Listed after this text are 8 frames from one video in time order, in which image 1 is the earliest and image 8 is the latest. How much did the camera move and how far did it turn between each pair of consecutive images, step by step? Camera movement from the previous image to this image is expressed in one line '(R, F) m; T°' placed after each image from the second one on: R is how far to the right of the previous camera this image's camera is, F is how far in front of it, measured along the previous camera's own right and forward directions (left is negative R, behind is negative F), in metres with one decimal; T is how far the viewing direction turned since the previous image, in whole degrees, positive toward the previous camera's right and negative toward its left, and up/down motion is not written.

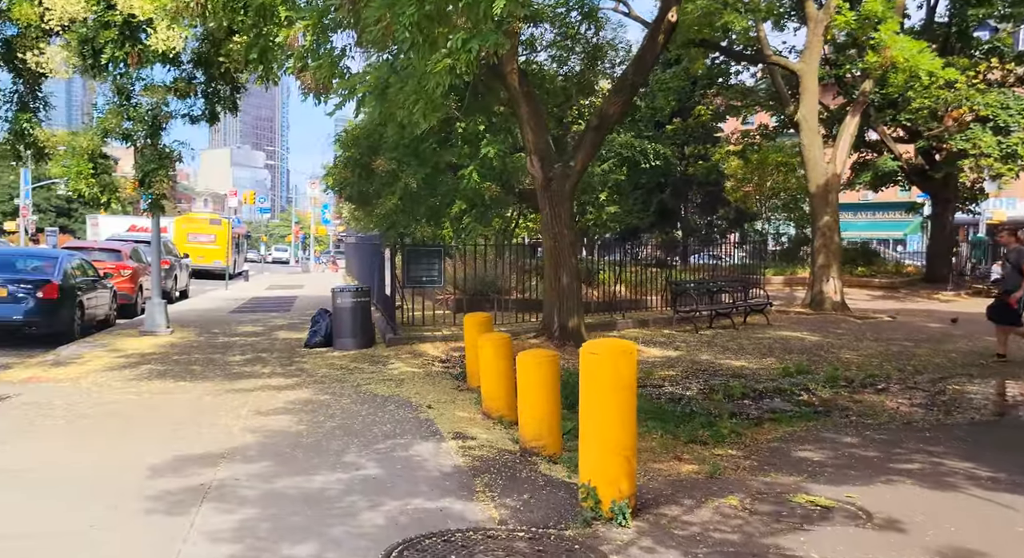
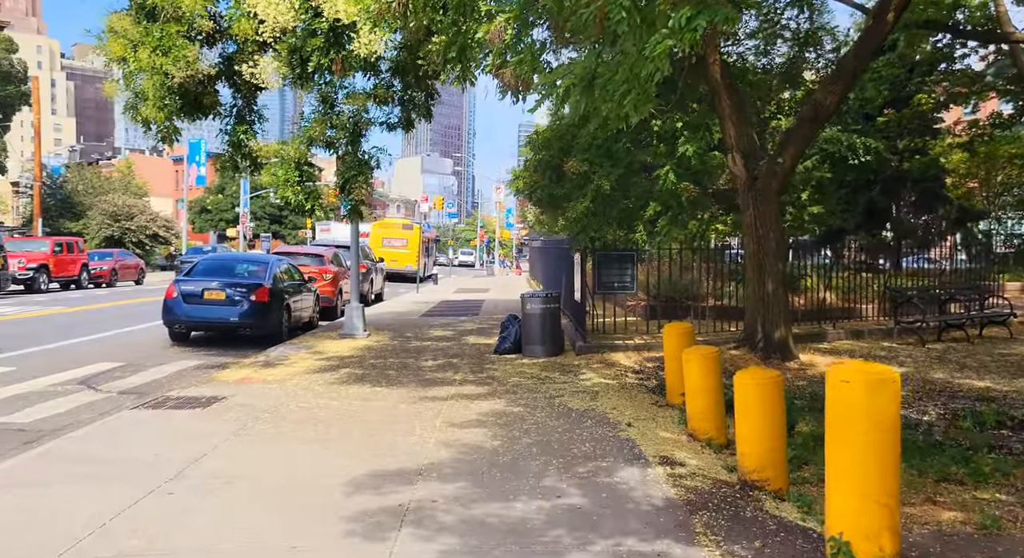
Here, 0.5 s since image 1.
(-0.2, +0.4) m; -12°
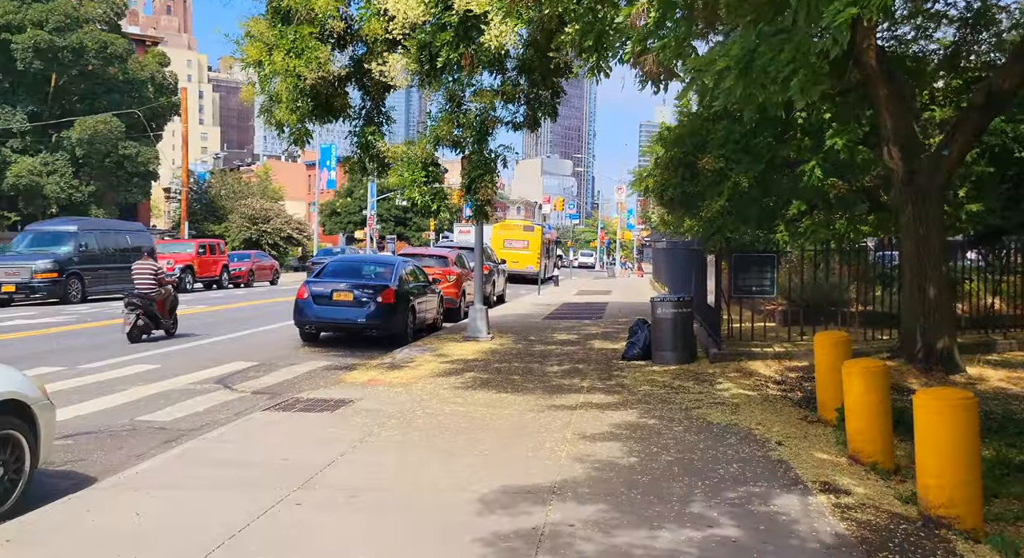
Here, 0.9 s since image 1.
(-0.1, +0.4) m; -8°
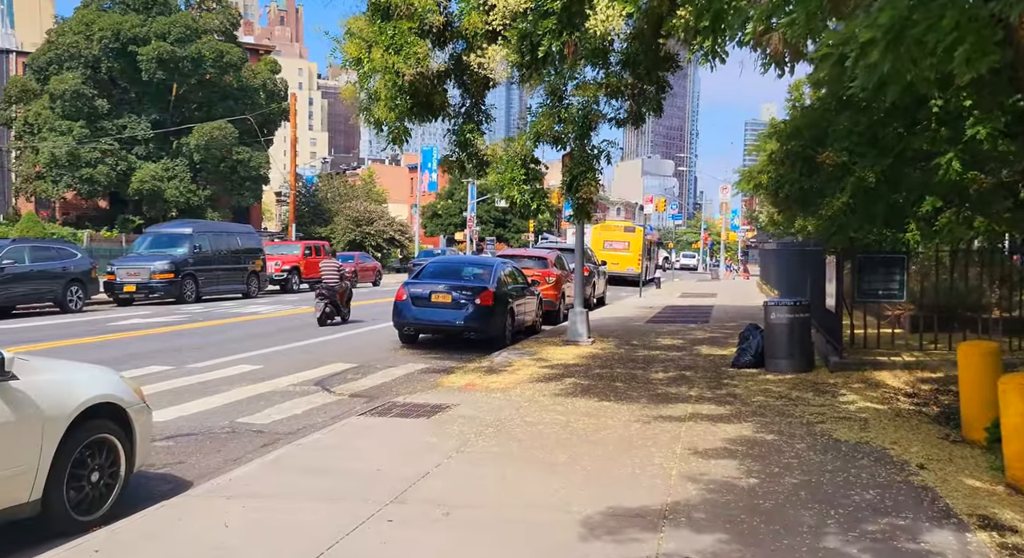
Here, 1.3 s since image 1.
(0.0, +0.4) m; -6°
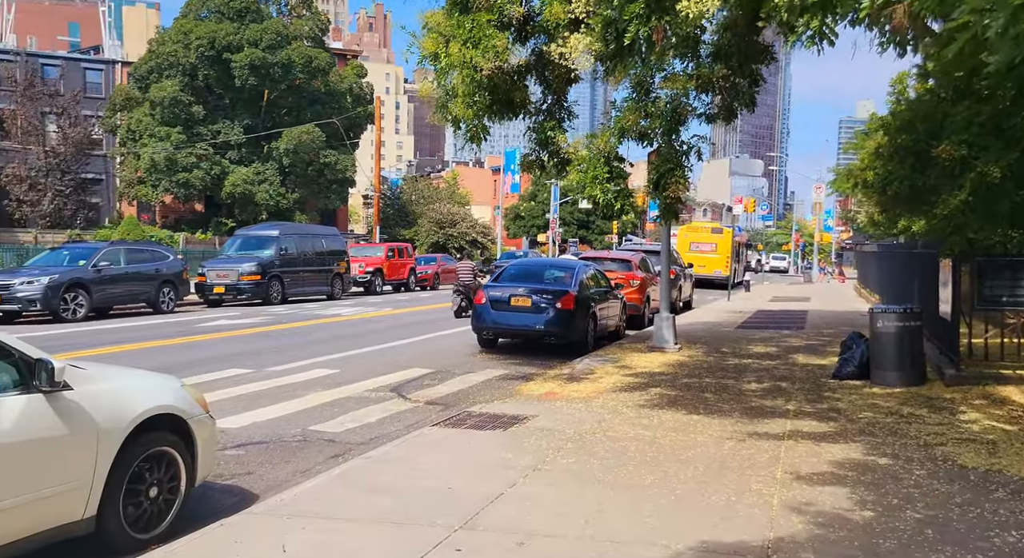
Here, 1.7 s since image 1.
(0.0, +0.5) m; -5°
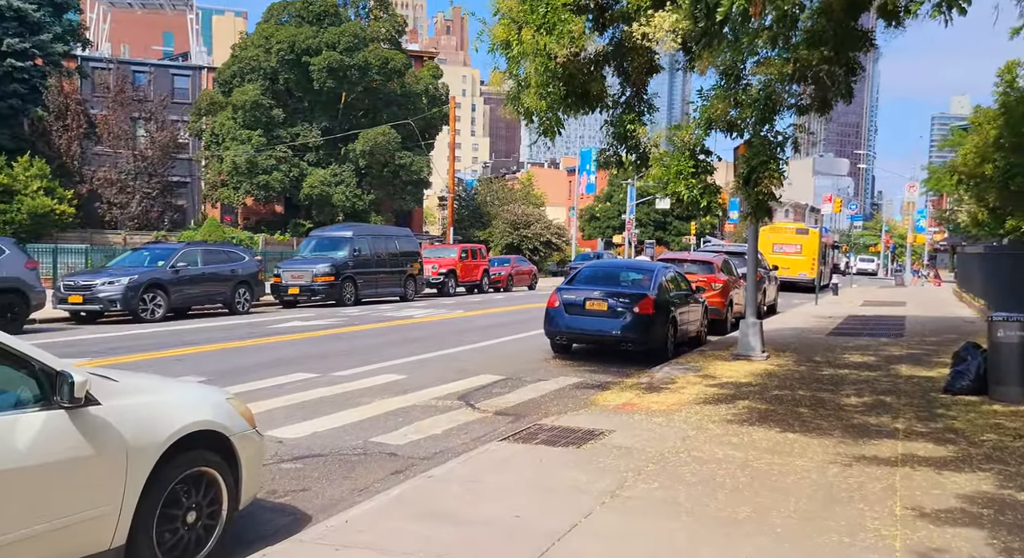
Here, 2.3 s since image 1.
(0.0, +0.6) m; -5°
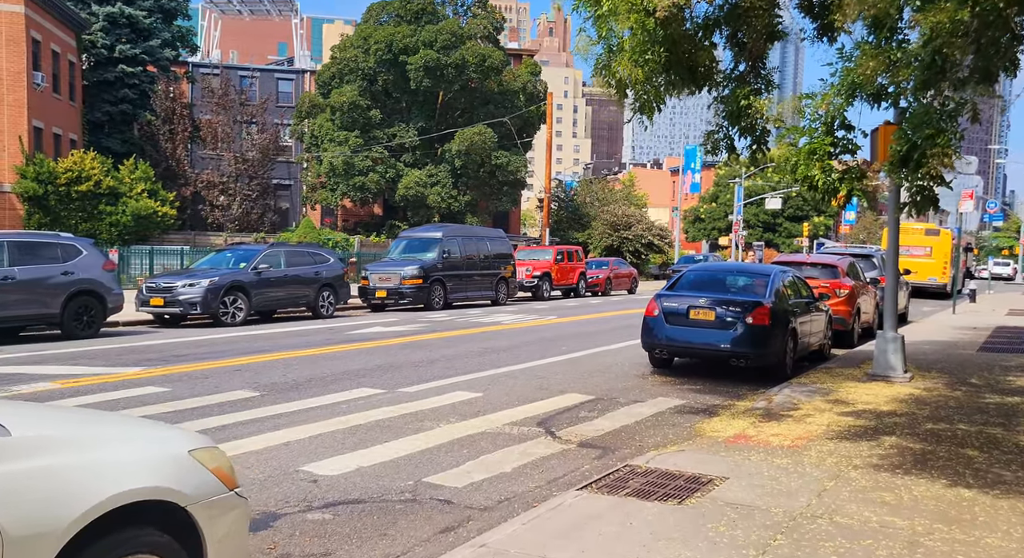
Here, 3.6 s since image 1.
(+0.1, +1.6) m; -7°
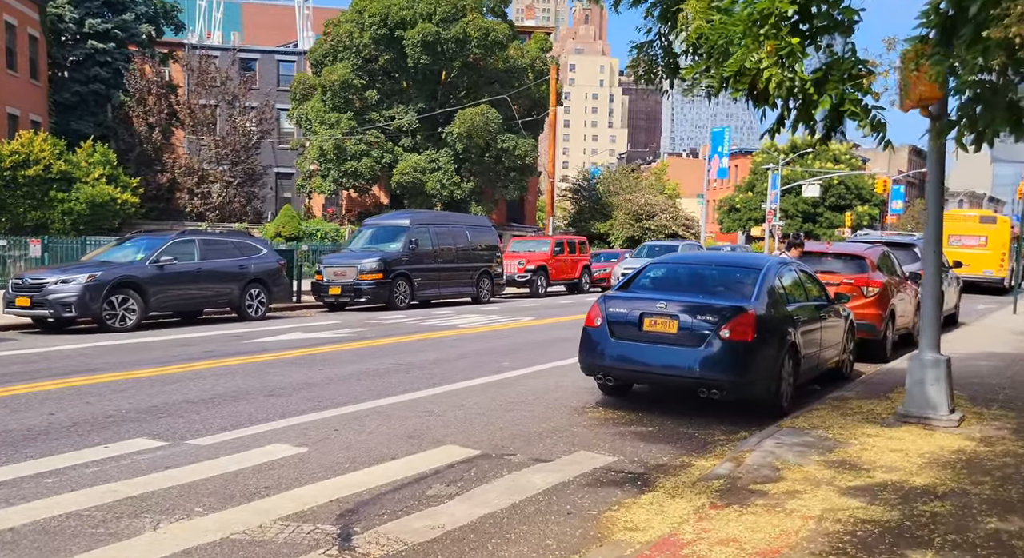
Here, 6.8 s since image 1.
(+1.6, +3.5) m; -3°
